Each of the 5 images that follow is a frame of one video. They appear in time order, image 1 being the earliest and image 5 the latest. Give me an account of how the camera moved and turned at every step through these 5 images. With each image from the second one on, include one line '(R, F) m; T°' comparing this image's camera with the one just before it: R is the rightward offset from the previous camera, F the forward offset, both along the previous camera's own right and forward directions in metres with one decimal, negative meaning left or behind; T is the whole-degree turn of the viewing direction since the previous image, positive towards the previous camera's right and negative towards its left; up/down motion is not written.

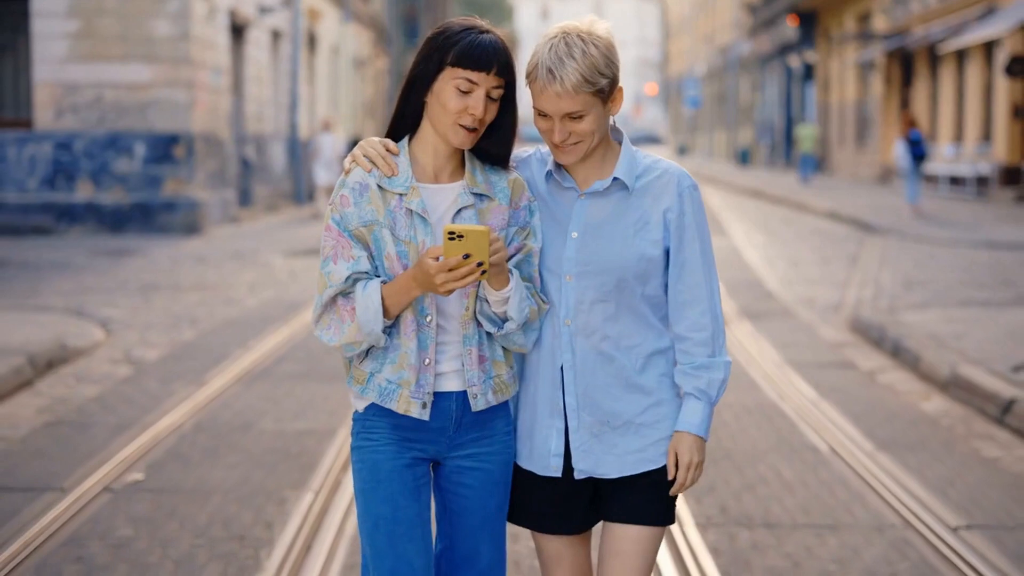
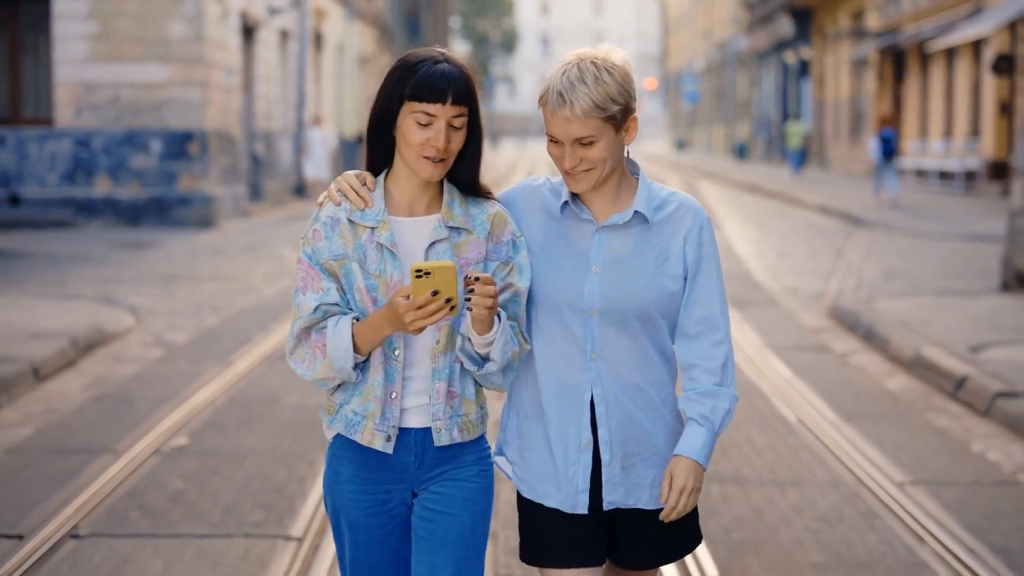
(0.0, -0.7) m; 0°
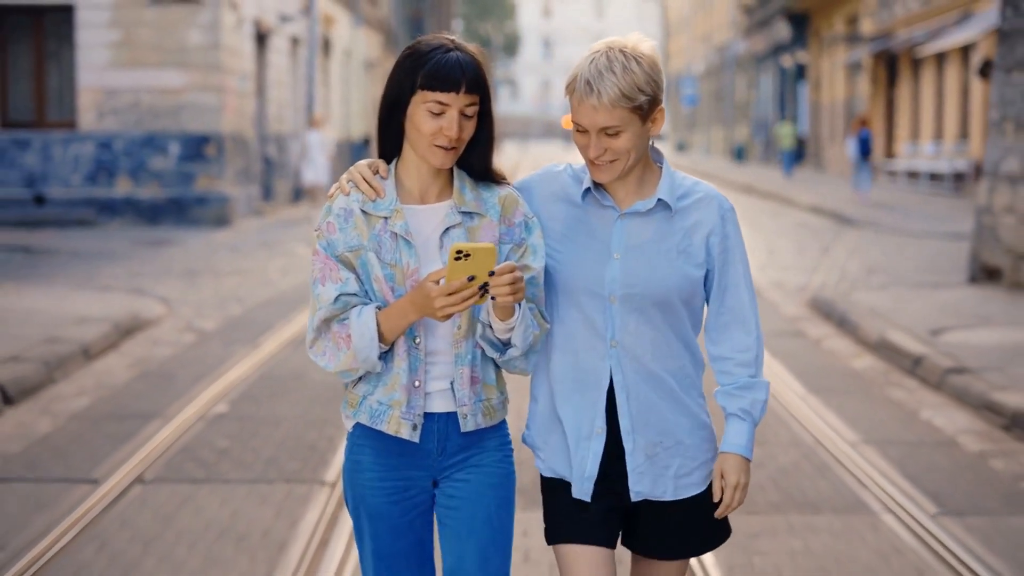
(0.0, -0.8) m; 0°
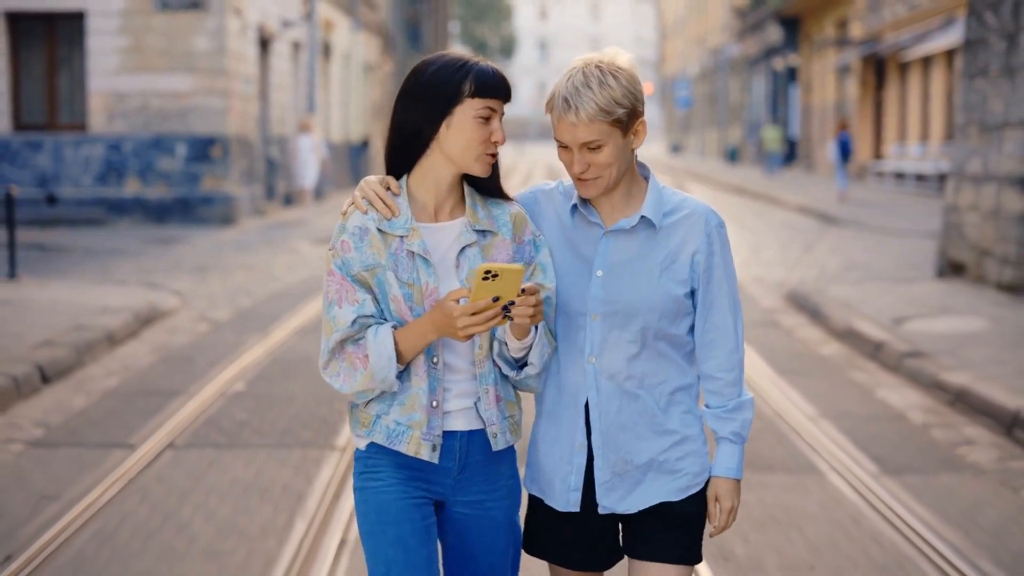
(0.0, -0.7) m; 0°
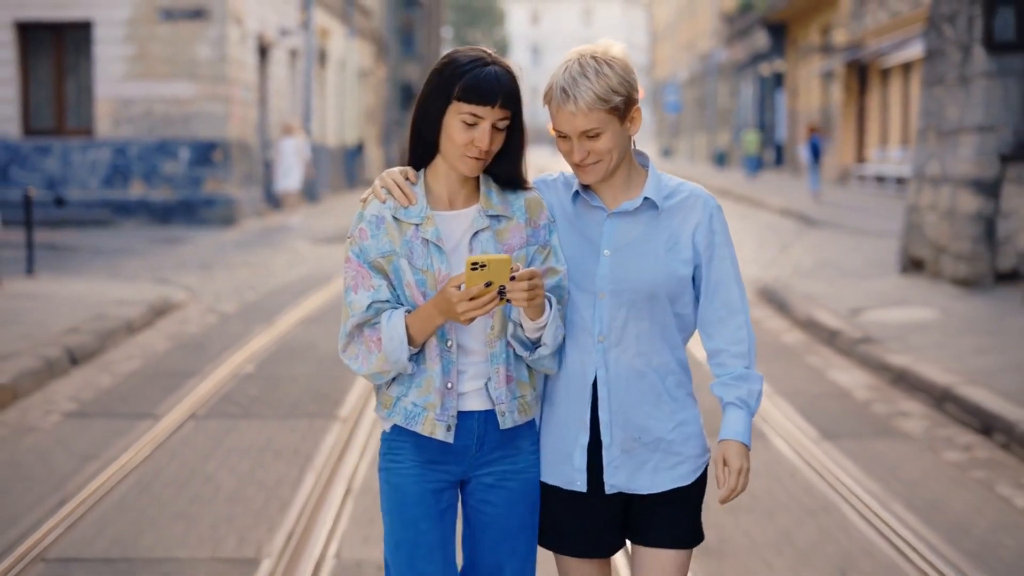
(+0.1, -0.8) m; 0°
